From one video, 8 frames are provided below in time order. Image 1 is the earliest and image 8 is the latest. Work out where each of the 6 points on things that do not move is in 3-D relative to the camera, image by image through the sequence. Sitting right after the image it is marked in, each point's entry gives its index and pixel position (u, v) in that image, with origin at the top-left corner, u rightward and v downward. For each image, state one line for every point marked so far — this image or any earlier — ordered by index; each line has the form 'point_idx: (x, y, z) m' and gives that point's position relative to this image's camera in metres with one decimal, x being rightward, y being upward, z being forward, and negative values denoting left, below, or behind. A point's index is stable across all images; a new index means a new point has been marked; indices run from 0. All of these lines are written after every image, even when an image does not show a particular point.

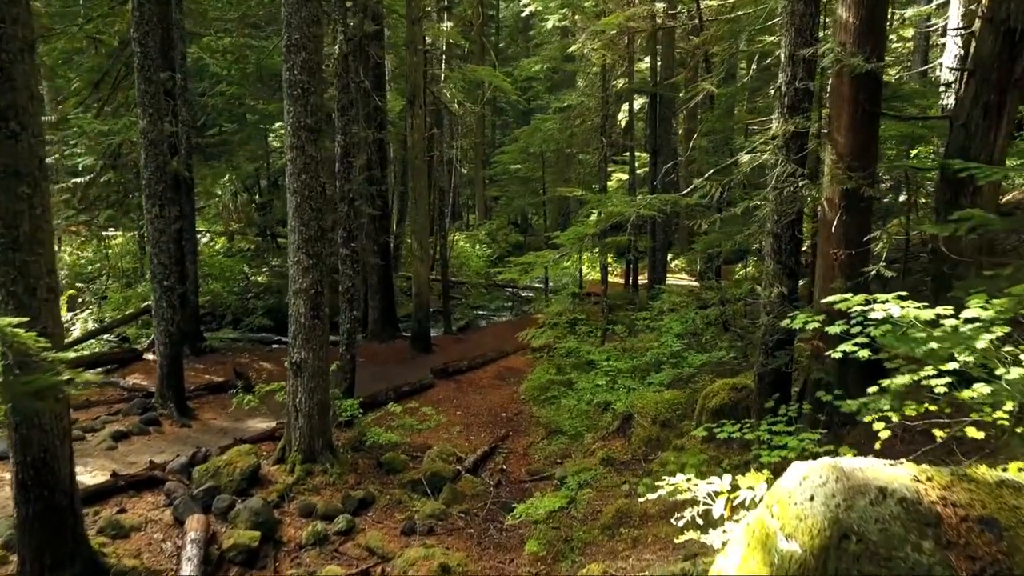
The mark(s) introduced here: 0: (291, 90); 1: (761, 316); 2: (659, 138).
0: (-2.9, +2.6, +8.0) m
1: (+2.9, -0.3, +7.0) m
2: (+4.8, +4.9, +19.9) m
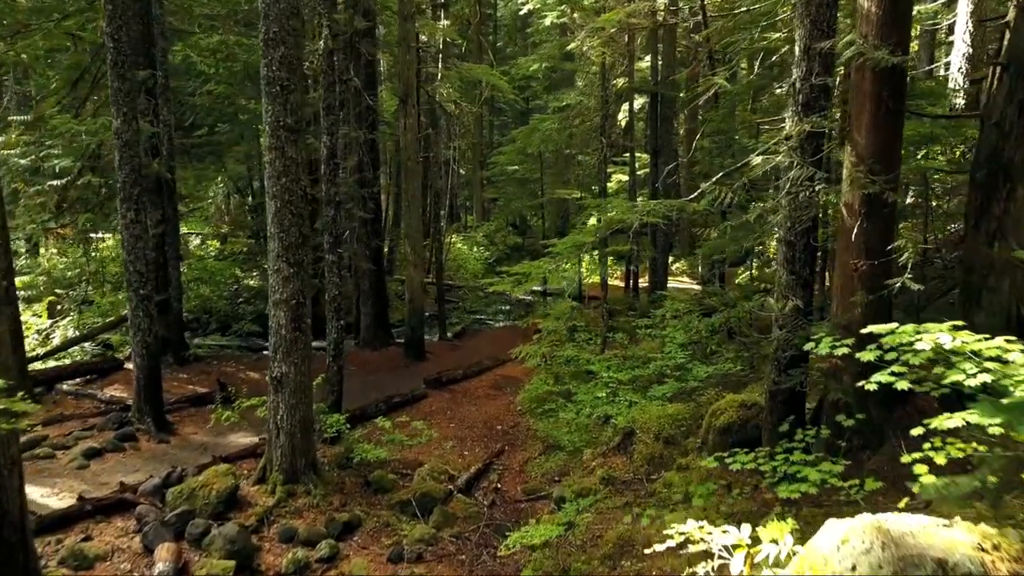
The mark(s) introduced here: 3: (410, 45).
0: (-3.0, +2.5, +7.5) m
1: (+2.8, -0.5, +6.5) m
2: (+4.7, +4.7, +19.4) m
3: (-2.4, +5.8, +14.4) m
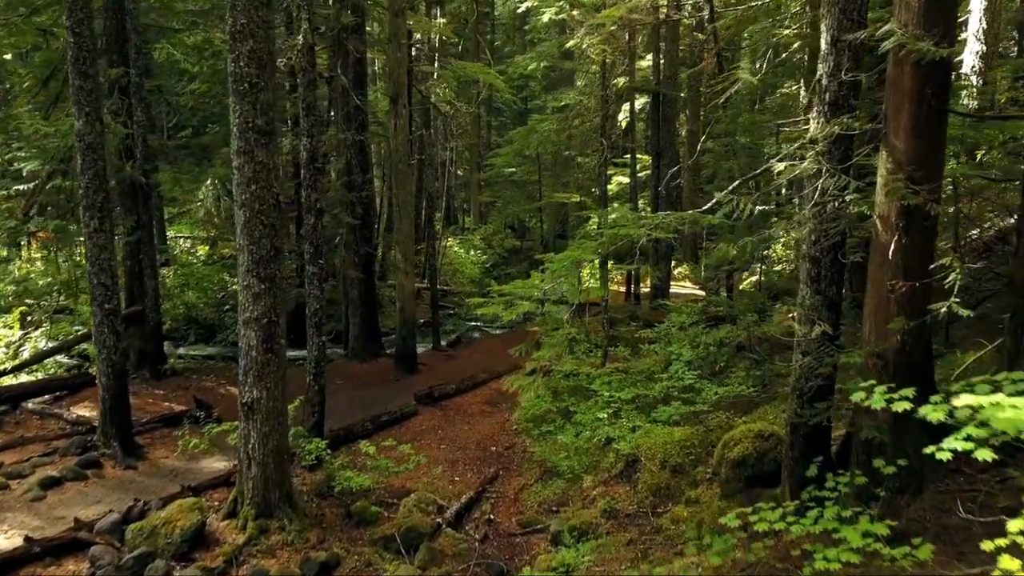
0: (-3.1, +2.3, +6.8) m
1: (+2.7, -0.7, +5.8) m
2: (+4.6, +4.5, +18.7) m
3: (-2.5, +5.6, +13.7) m
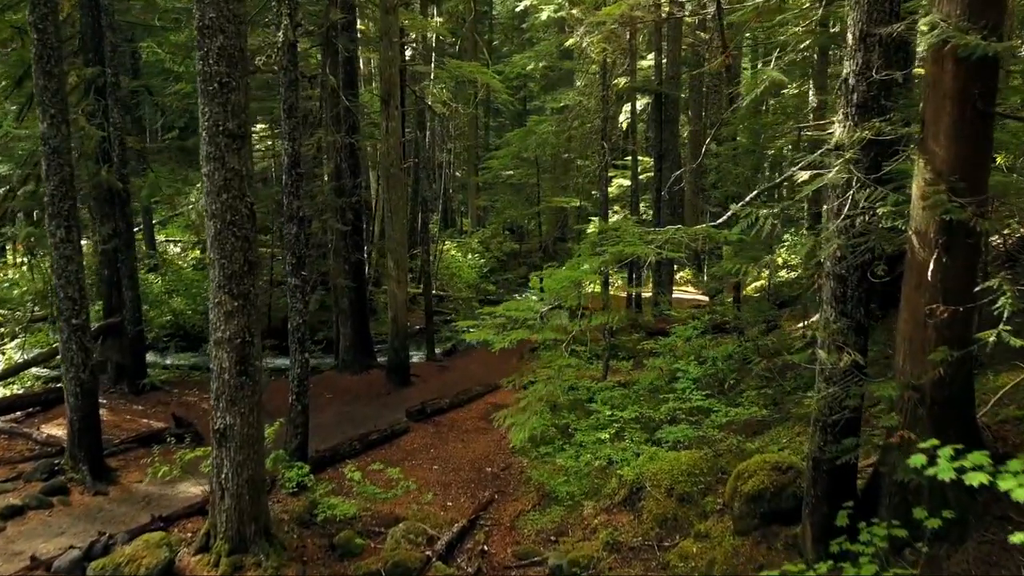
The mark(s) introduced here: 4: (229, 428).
0: (-3.2, +2.1, +6.3) m
1: (+2.7, -0.8, +5.3) m
2: (+4.5, +4.3, +18.2) m
3: (-2.6, +5.4, +13.1) m
4: (-3.2, -1.6, +6.8) m
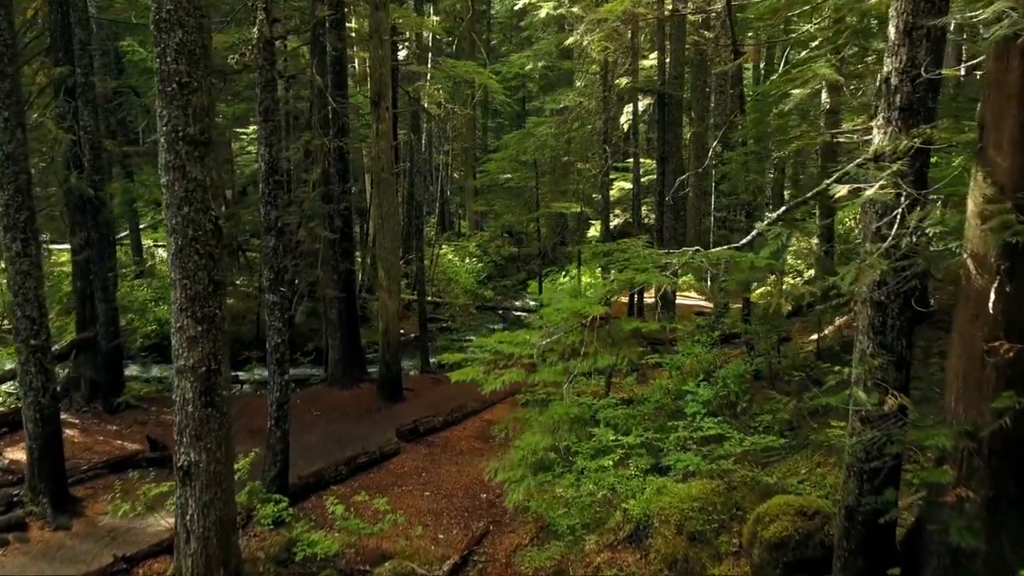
0: (-3.2, +1.9, +5.6) m
1: (+2.6, -1.1, +4.6) m
2: (+4.4, +4.1, +17.5) m
3: (-2.6, +5.1, +12.5) m
4: (-3.2, -1.8, +6.1) m
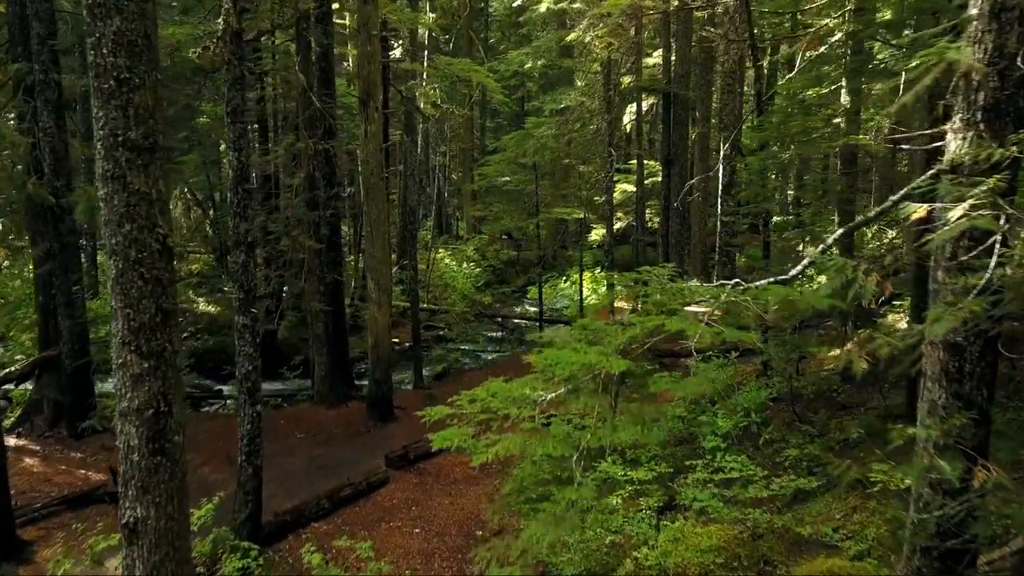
0: (-3.2, +1.6, +4.8) m
1: (+2.6, -1.3, +3.8) m
2: (+4.4, +3.9, +16.7) m
3: (-2.7, +4.9, +11.7) m
4: (-3.2, -2.0, +5.3) m
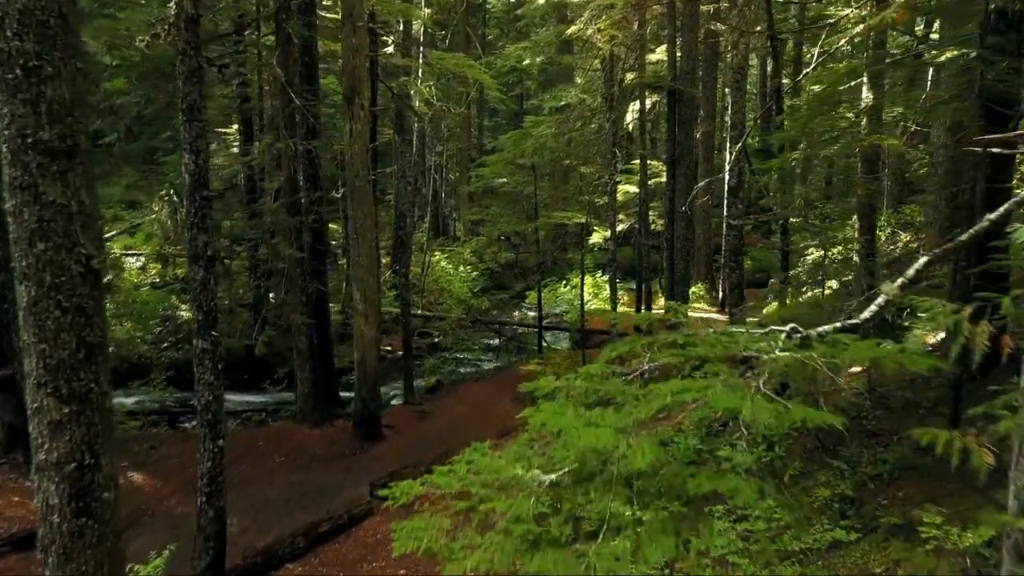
0: (-3.3, +1.4, +3.9) m
1: (+2.5, -1.5, +3.0) m
2: (+4.3, +3.7, +15.9) m
3: (-2.7, +4.7, +10.8) m
4: (-3.3, -2.2, +4.5) m
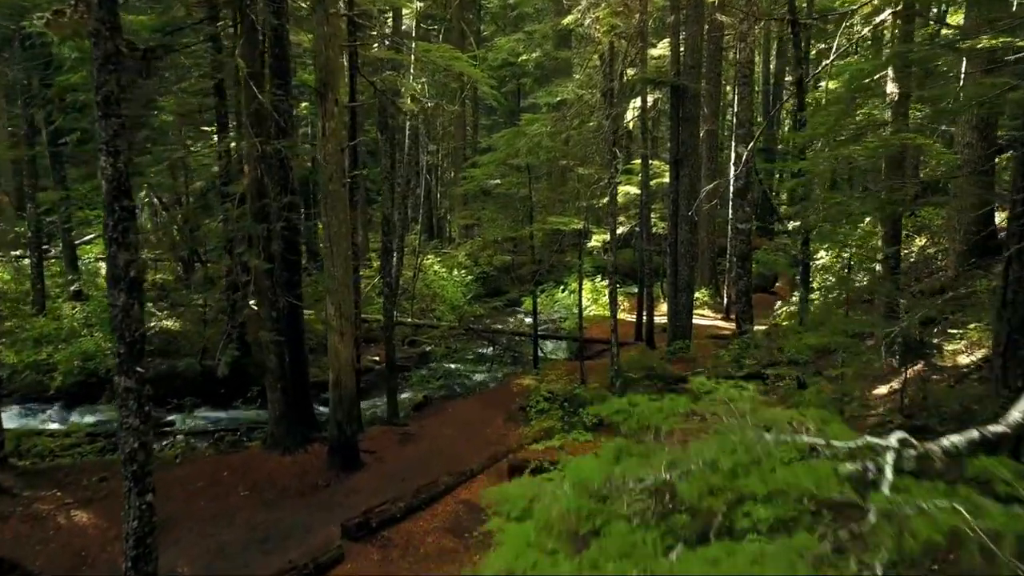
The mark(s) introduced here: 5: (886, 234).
0: (-3.5, +1.2, +2.9) m
1: (+2.4, -1.8, +2.0) m
2: (+4.2, +3.5, +14.9) m
3: (-2.9, +4.5, +9.8) m
4: (-3.5, -2.5, +3.5) m
5: (+6.9, +1.0, +11.2) m
